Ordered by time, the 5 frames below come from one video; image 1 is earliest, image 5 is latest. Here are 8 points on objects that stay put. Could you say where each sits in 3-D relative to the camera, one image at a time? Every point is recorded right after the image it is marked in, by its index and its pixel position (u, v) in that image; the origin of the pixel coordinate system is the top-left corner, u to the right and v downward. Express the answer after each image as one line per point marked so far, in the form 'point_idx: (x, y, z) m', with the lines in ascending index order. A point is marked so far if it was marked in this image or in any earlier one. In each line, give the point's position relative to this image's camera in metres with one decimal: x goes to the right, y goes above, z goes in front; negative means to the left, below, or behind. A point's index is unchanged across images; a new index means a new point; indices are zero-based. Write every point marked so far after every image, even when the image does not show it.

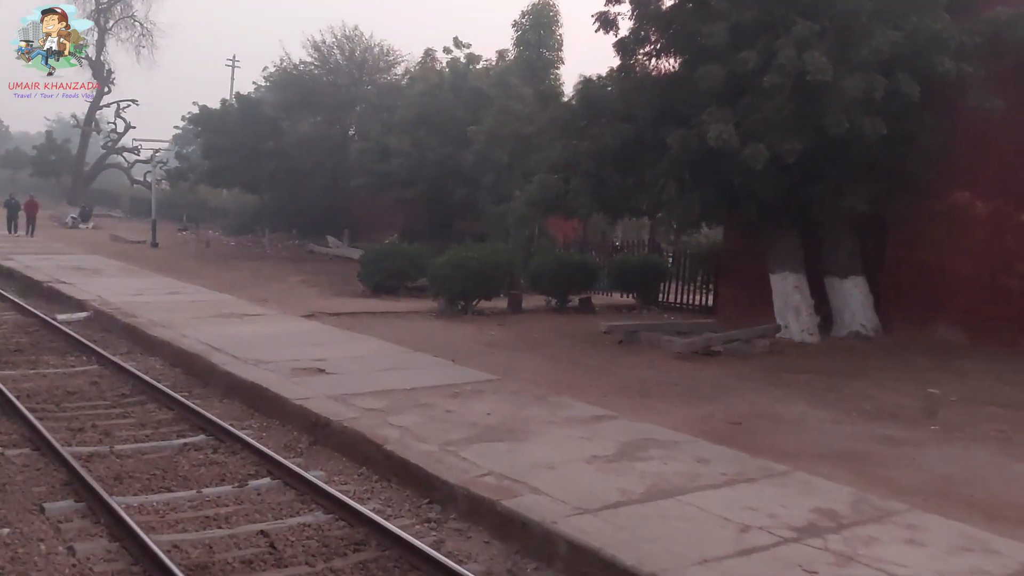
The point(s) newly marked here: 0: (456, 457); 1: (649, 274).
0: (-0.4, -1.3, +7.6) m
1: (+2.6, +0.3, +18.0) m
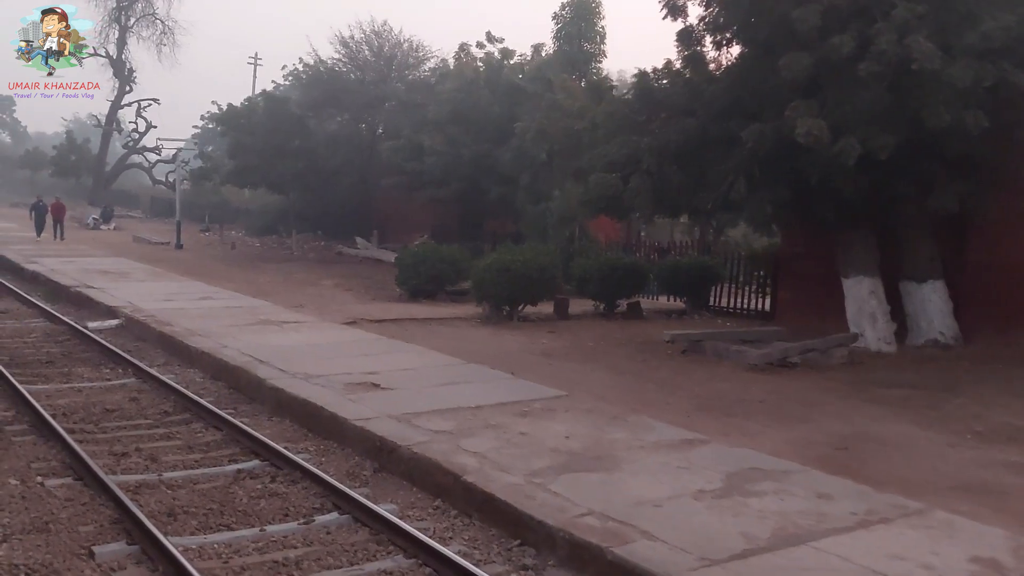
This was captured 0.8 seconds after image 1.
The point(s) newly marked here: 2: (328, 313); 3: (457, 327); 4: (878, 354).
0: (+0.2, -1.4, +6.8) m
1: (+3.4, +0.2, +17.2) m
2: (-3.0, -0.4, +15.8) m
3: (-0.9, -0.6, +15.0) m
4: (+4.7, -0.9, +12.4) m
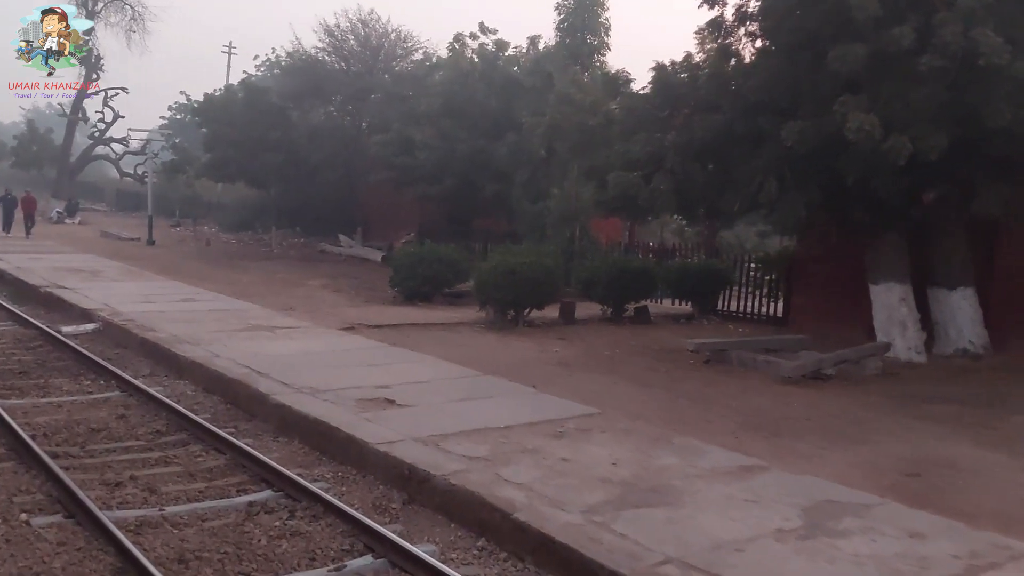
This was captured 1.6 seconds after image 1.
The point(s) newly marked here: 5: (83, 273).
0: (+0.6, -1.5, +6.1) m
1: (+3.4, +0.1, +16.5) m
2: (-3.0, -0.5, +15.0) m
3: (-0.8, -0.7, +14.2) m
4: (+4.9, -0.9, +11.8) m
5: (-8.9, +0.3, +19.9) m
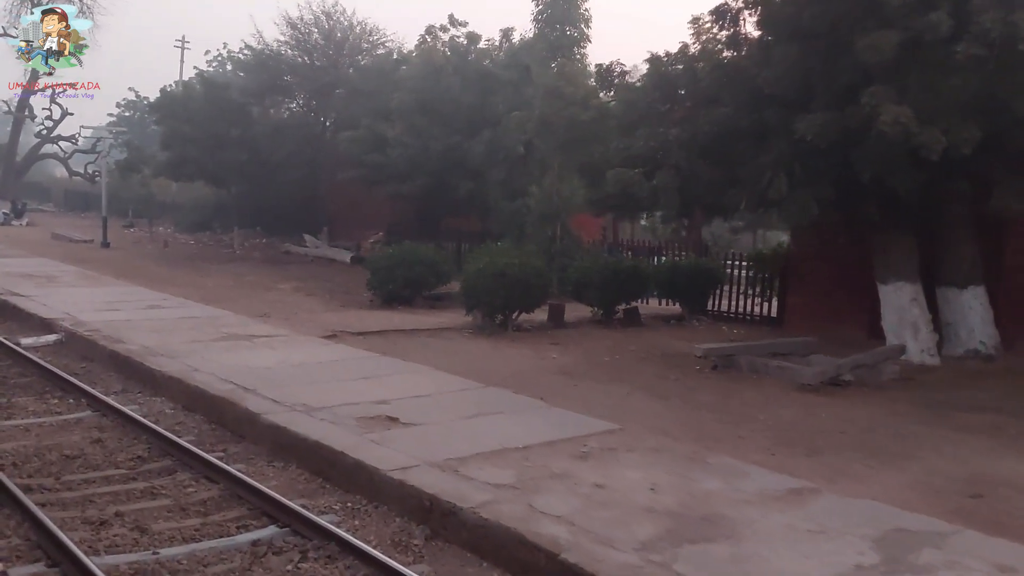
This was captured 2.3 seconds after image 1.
0: (+0.9, -1.6, +5.5) m
1: (+3.2, +0.1, +16.0) m
2: (-3.1, -0.5, +14.1) m
3: (-0.9, -0.7, +13.5) m
4: (+4.9, -0.9, +11.4) m
5: (-9.3, +0.2, +18.7) m
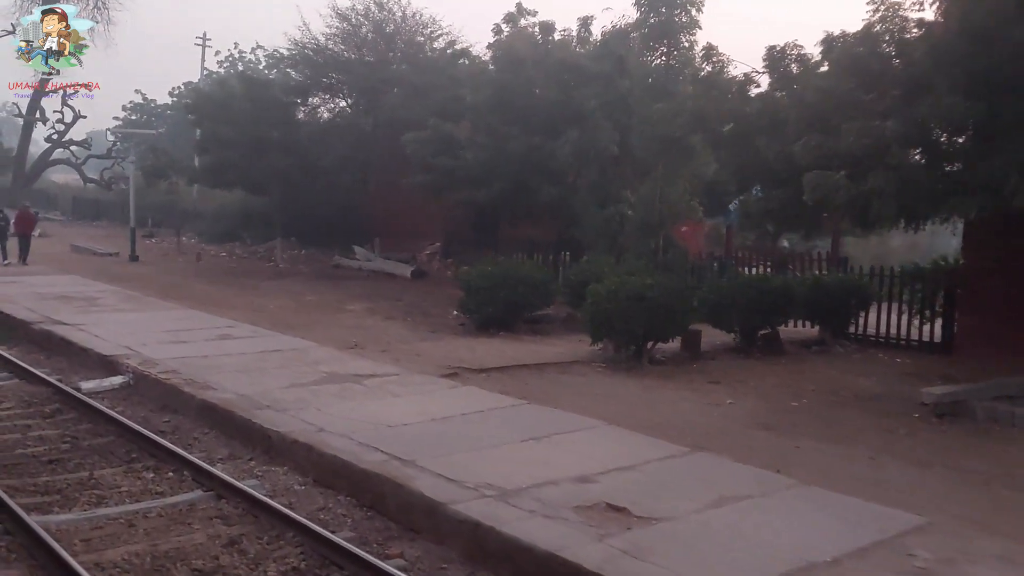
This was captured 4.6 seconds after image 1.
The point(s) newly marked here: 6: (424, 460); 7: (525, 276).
0: (+2.8, -1.9, +3.4) m
1: (+4.9, -0.2, +14.0) m
2: (-1.4, -0.9, +12.0) m
3: (+0.9, -1.1, +11.4) m
4: (+6.7, -1.2, +9.3) m
5: (-7.6, -0.2, +16.6) m
6: (-0.7, -1.4, +7.6) m
7: (+0.2, +0.2, +14.4) m
